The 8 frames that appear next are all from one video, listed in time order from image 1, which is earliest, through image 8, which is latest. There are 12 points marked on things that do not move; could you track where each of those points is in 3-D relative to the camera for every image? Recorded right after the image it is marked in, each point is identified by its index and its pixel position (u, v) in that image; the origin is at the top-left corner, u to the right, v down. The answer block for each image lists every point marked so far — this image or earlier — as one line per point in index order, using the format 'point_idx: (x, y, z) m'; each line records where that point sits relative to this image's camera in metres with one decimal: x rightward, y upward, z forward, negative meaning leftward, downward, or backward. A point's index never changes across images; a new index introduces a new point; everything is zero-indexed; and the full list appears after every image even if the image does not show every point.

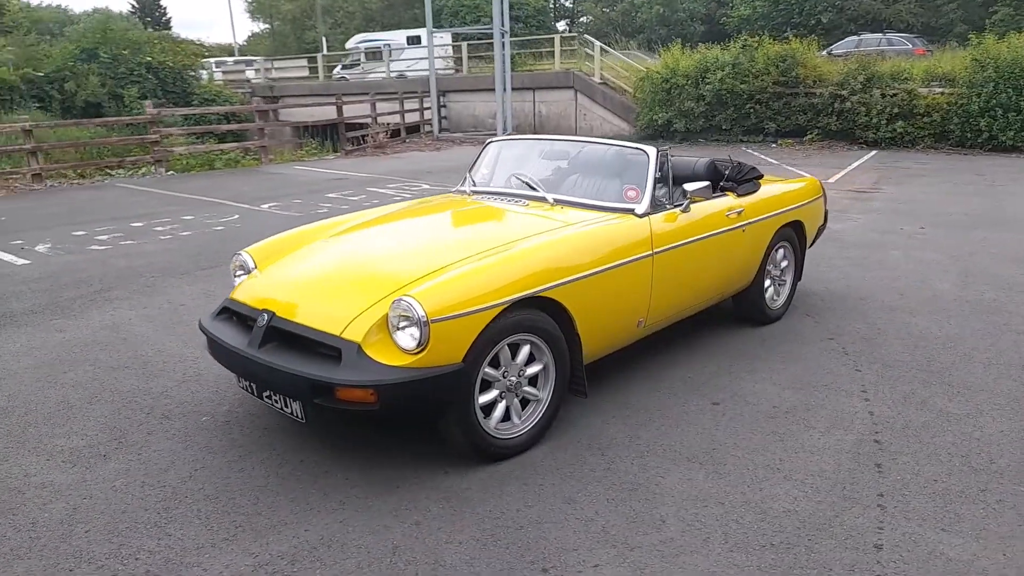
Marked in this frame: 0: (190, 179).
0: (-6.3, +2.1, +14.3) m
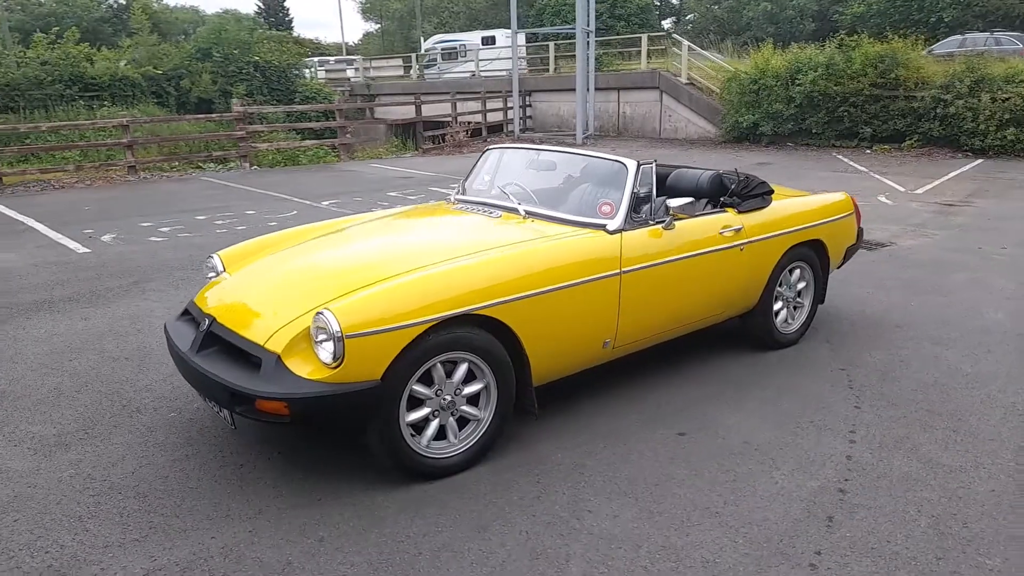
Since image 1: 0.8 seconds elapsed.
0: (-4.9, +2.3, +14.9) m
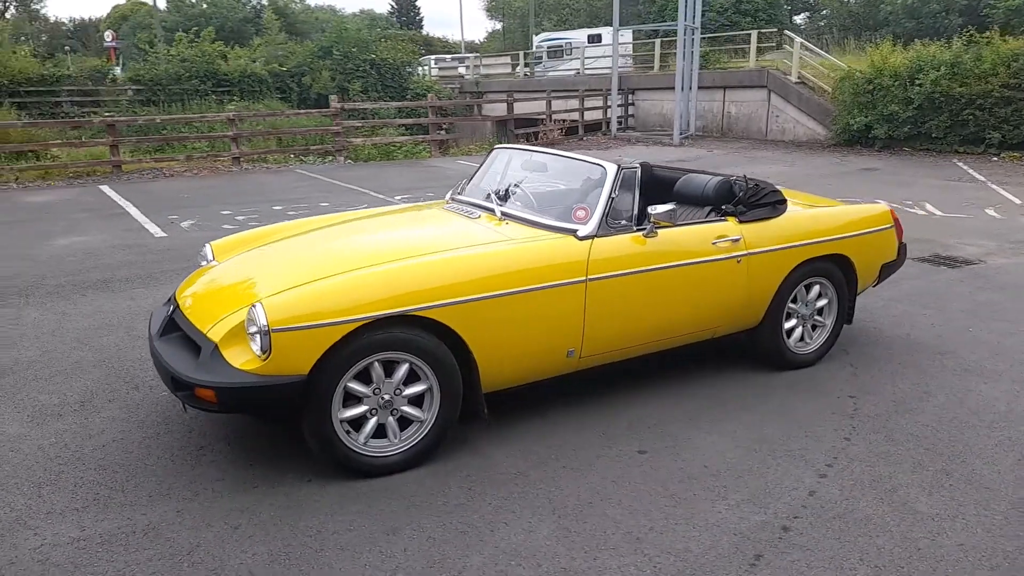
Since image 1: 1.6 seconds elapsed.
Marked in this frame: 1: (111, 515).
0: (-3.2, +2.5, +15.5) m
1: (-1.7, -1.0, +3.2) m
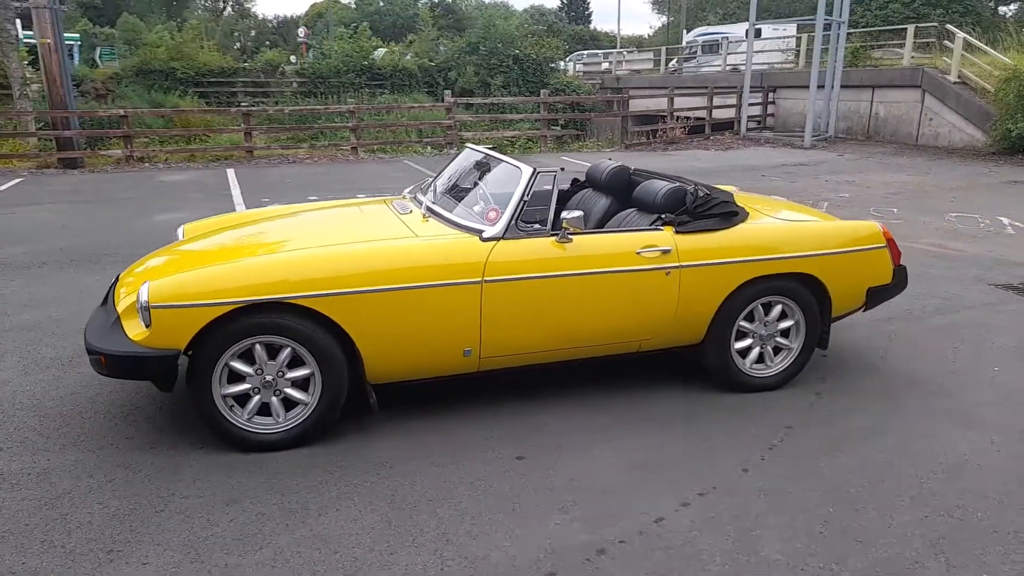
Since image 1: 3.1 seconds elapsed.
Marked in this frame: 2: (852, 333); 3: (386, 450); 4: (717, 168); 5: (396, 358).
0: (-1.1, +2.7, +16.0) m
1: (-2.4, -0.8, +3.7) m
2: (+2.6, -0.4, +5.8) m
3: (-0.6, -0.8, +3.8) m
4: (+4.0, +2.3, +14.8) m
5: (-0.6, -0.4, +3.9) m
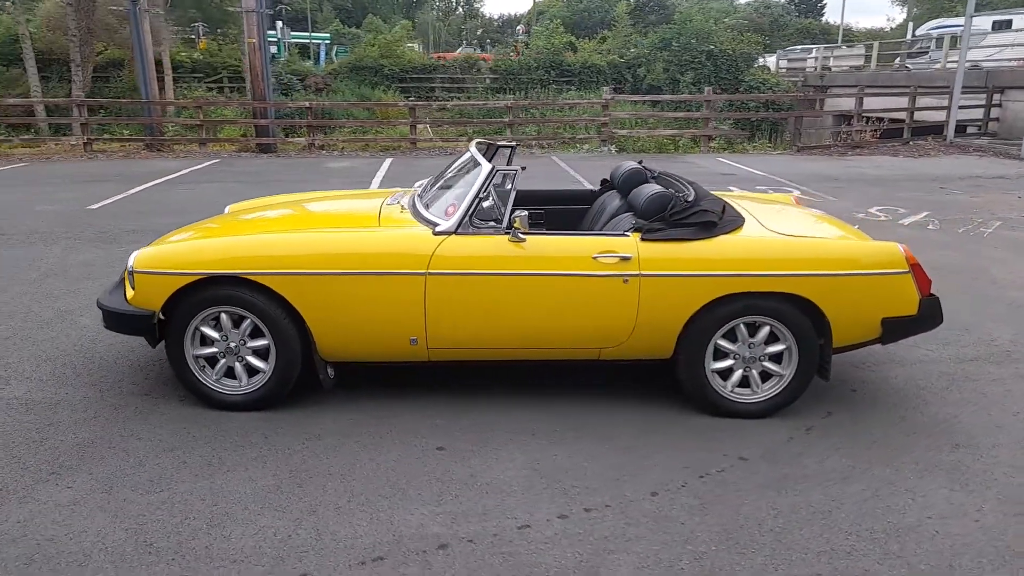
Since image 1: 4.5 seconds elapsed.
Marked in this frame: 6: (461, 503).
0: (+2.2, +2.7, +15.9) m
1: (-2.7, -0.6, +4.5) m
2: (+2.7, -0.6, +5.1) m
3: (-1.0, -0.7, +4.1) m
4: (+6.7, +2.0, +13.3) m
5: (-0.9, -0.3, +4.1) m
6: (-0.2, -1.0, +3.4) m
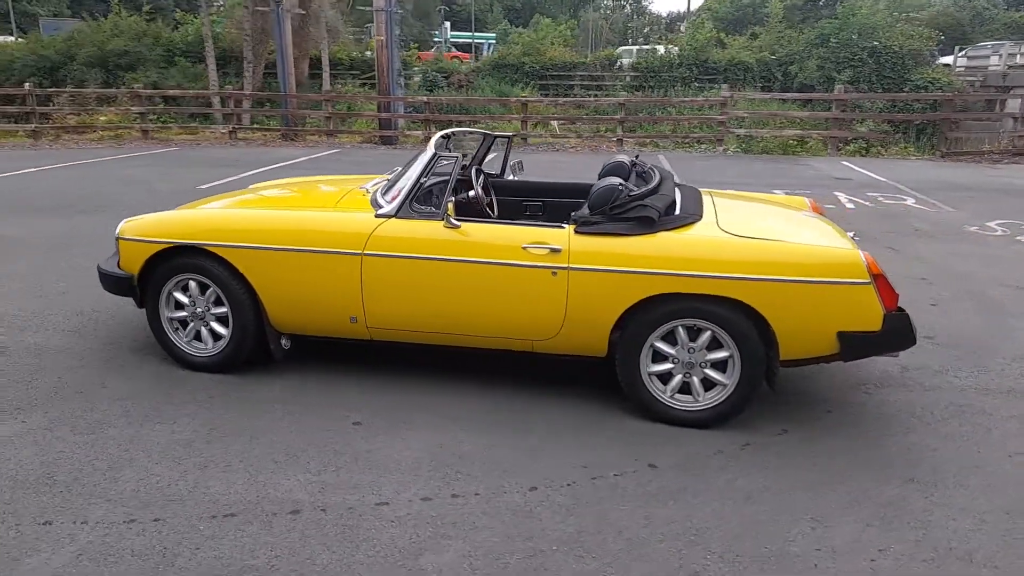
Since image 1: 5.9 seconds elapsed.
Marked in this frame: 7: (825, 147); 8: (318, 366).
0: (+4.4, +2.6, +15.2) m
1: (-3.0, -0.3, +5.1) m
2: (+2.4, -0.7, +4.6) m
3: (-1.4, -0.6, +4.3) m
4: (+8.2, +1.6, +11.7) m
5: (-1.3, -0.1, +4.4) m
6: (-0.8, -0.9, +3.5) m
7: (+7.5, +3.4, +17.8) m
8: (-1.2, -0.5, +4.6) m
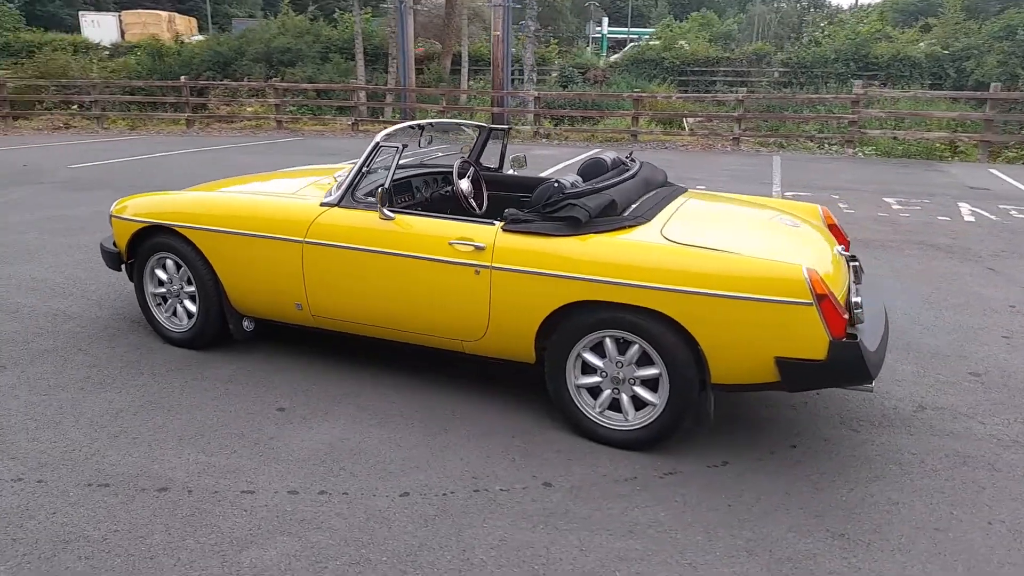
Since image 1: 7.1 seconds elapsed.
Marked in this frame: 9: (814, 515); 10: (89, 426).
0: (+6.3, +2.3, +13.9) m
1: (-3.1, -0.1, +5.5) m
2: (+2.0, -0.8, +3.9) m
3: (-1.7, -0.5, +4.5) m
4: (+9.3, +1.0, +9.8) m
5: (-1.5, 0.0, +4.5) m
6: (-1.3, -0.8, +3.5) m
7: (+9.9, +2.9, +15.9) m
8: (-1.5, -0.4, +4.7) m
9: (+1.3, -1.0, +3.2) m
10: (-2.1, -0.7, +3.7) m
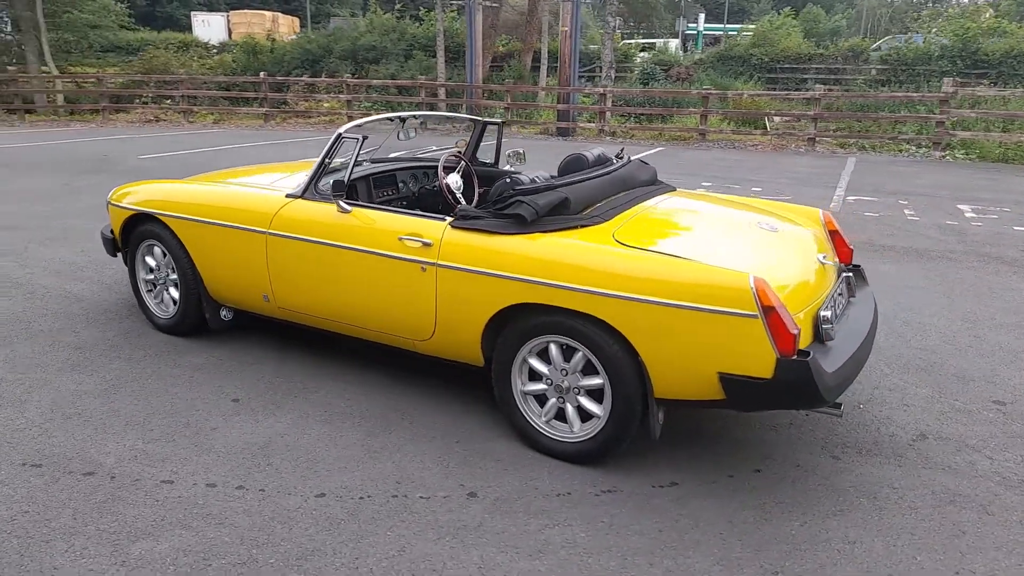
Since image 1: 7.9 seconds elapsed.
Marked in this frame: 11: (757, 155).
0: (+7.3, +2.1, +12.9) m
1: (-3.1, 0.0, +5.7) m
2: (+1.8, -0.9, +3.5) m
3: (-1.9, -0.4, +4.5) m
4: (+9.7, +0.7, +8.5) m
5: (-1.7, 0.0, +4.5) m
6: (-1.6, -0.7, +3.5) m
7: (+11.2, +2.5, +14.4) m
8: (-1.6, -0.3, +4.7) m
9: (+0.9, -1.0, +2.9) m
10: (-2.3, -0.6, +3.8) m
11: (+4.6, +2.5, +14.0) m
